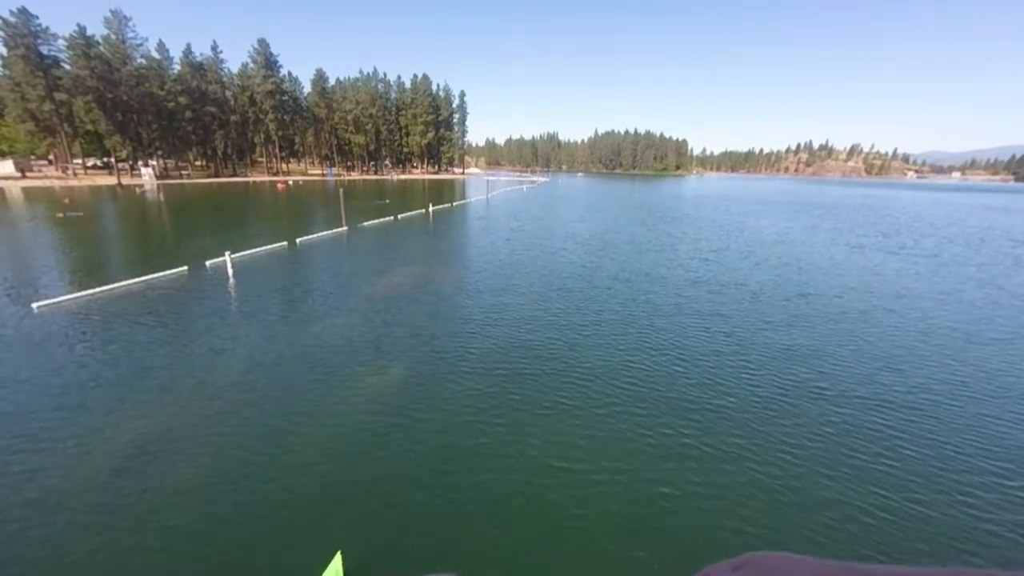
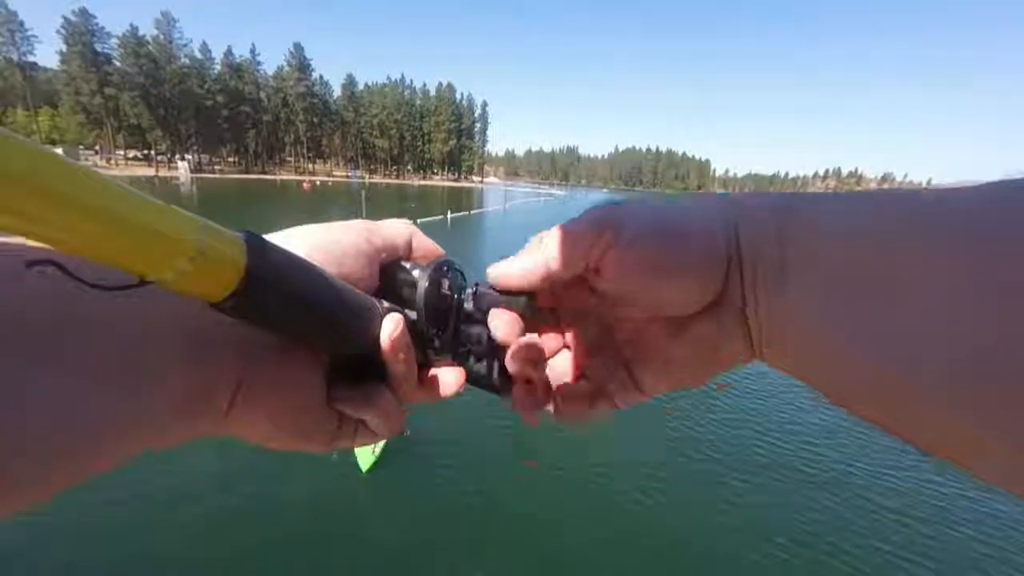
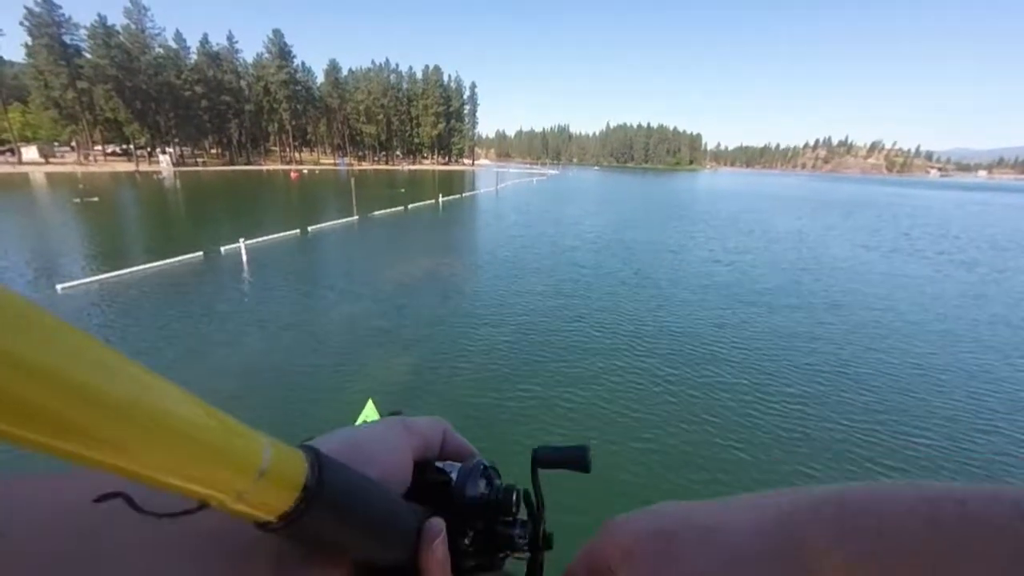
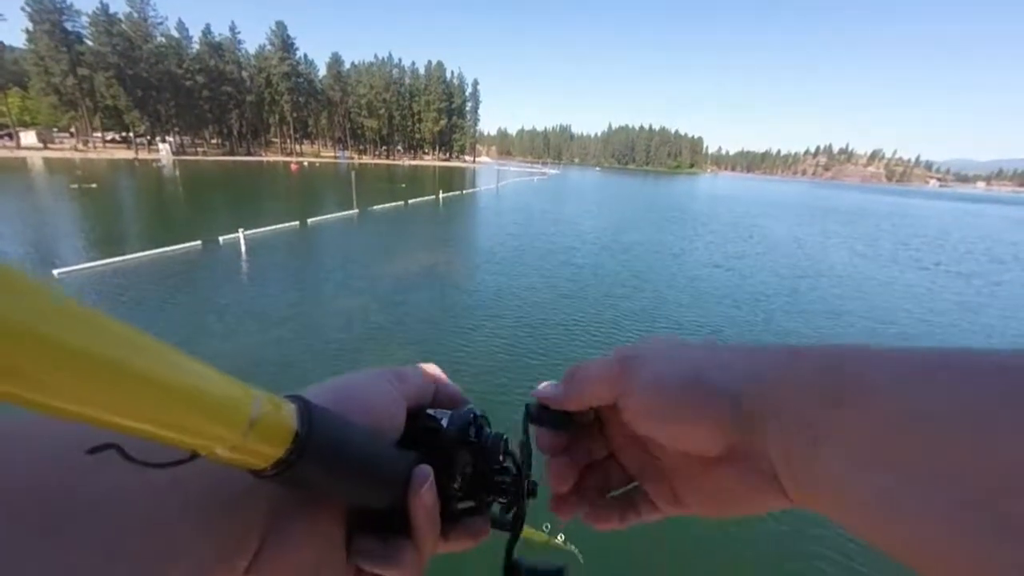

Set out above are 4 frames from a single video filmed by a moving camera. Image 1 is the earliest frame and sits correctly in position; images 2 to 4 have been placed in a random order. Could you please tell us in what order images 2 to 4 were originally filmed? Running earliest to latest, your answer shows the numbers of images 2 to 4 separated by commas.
3, 4, 2
